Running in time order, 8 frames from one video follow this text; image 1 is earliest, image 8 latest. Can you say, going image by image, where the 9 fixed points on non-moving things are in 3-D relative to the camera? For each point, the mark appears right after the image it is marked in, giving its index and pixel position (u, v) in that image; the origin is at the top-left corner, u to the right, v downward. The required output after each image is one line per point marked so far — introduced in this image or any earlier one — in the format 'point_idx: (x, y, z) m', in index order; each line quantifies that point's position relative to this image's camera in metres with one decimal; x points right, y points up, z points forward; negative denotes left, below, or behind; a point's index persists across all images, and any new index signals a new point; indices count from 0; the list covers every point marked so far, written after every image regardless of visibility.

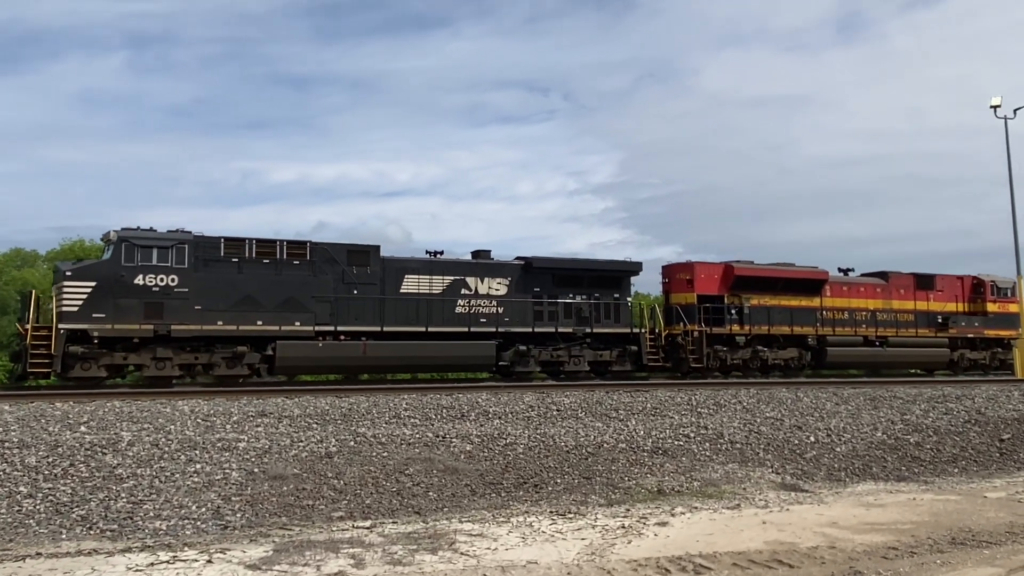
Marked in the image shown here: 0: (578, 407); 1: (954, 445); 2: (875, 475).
0: (+0.7, -1.3, +8.8) m
1: (+4.6, -1.6, +8.5) m
2: (+3.4, -1.7, +7.7) m
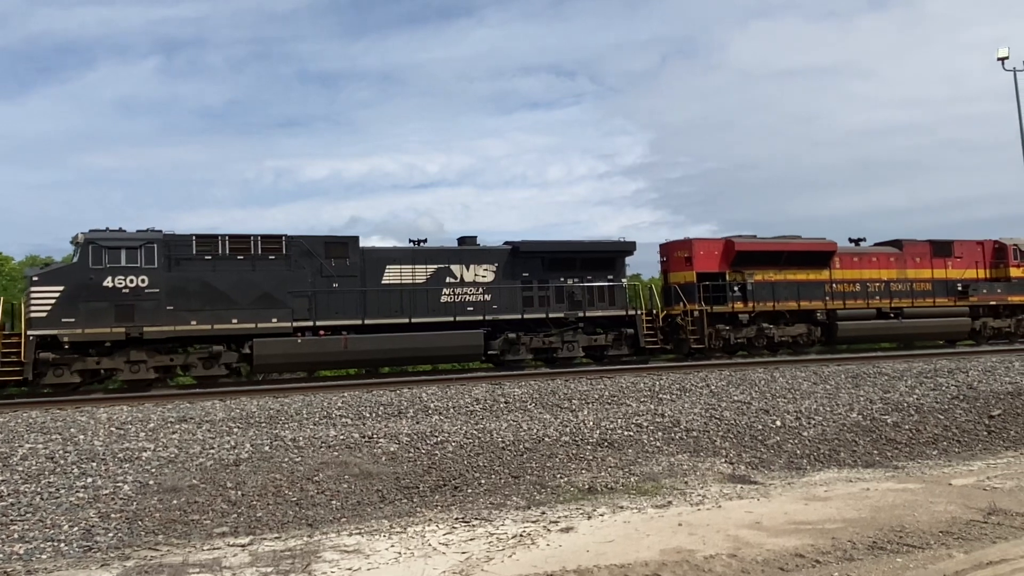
0: (+0.2, -1.1, +8.2) m
1: (+4.0, -1.3, +7.8) m
2: (+2.8, -1.5, +7.0) m
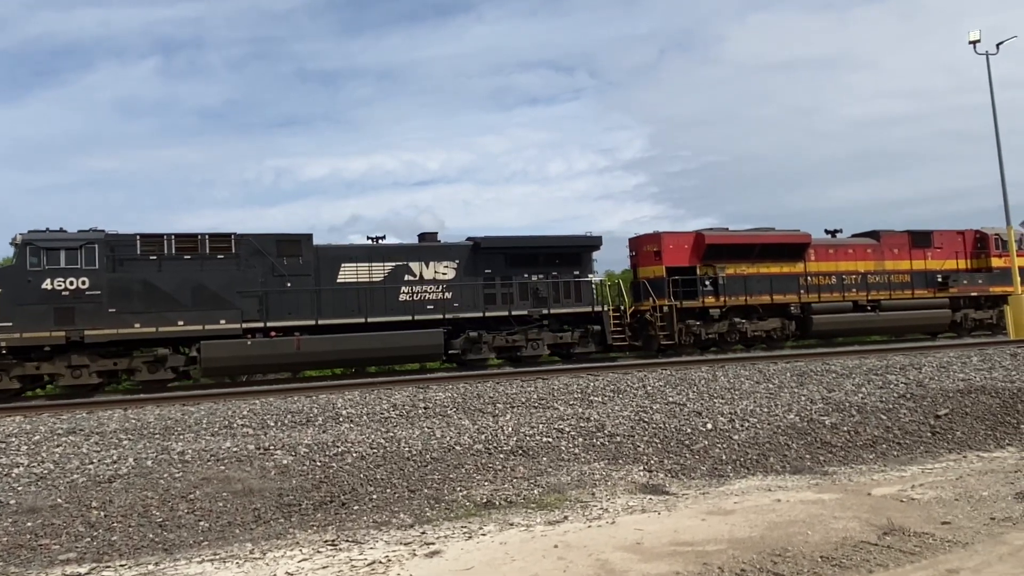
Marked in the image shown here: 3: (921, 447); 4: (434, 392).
0: (-0.6, -1.1, +7.8) m
1: (+3.3, -1.2, +7.3) m
2: (+2.0, -1.4, +6.5) m
3: (+3.5, -1.4, +7.0) m
4: (-0.8, -1.0, +8.2) m
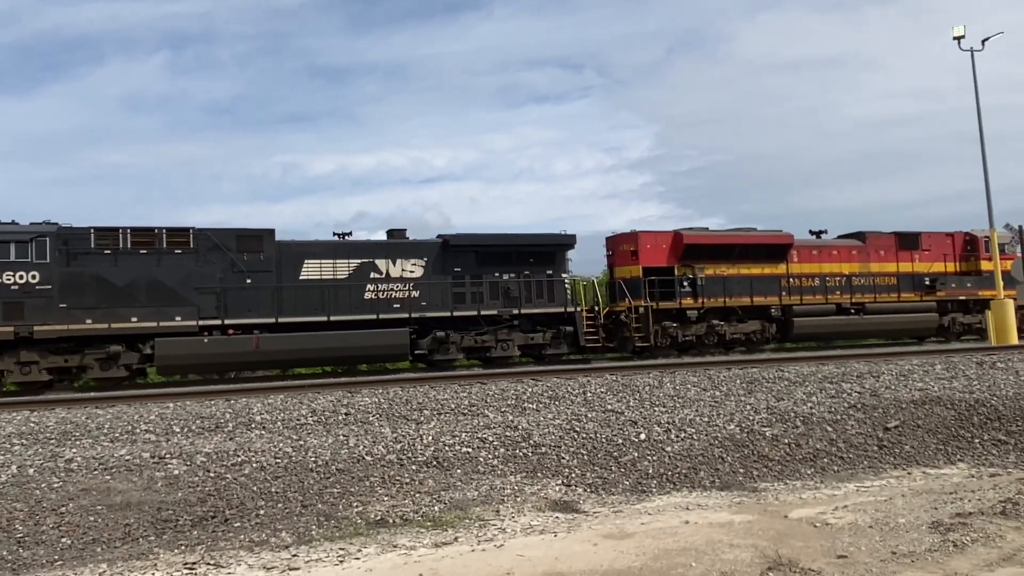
0: (-1.2, -1.1, +7.4) m
1: (+2.6, -1.3, +6.9) m
2: (+1.4, -1.4, +6.1) m
3: (+2.8, -1.4, +6.6) m
4: (-1.4, -1.0, +7.8) m
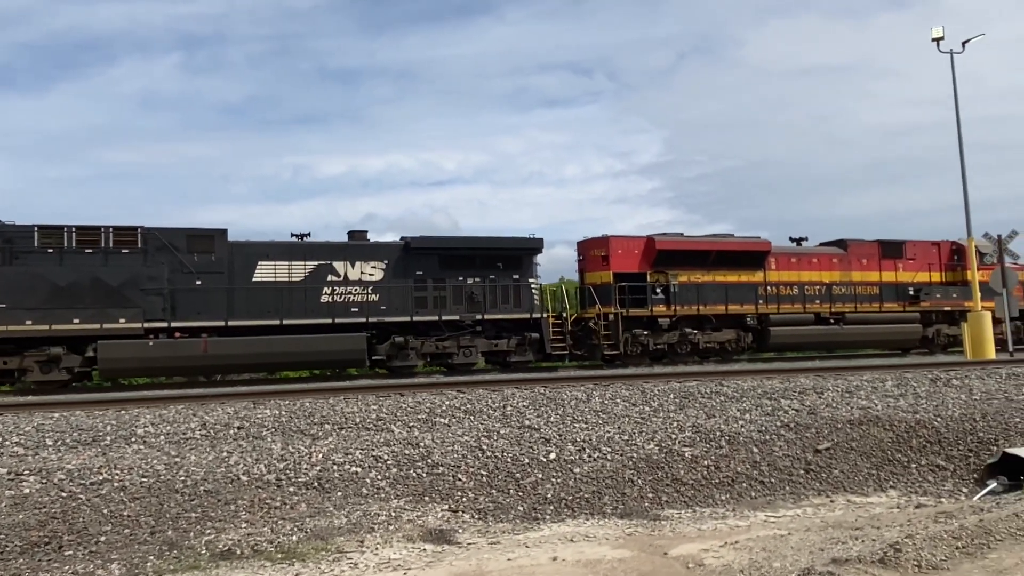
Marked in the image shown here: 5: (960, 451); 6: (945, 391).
0: (-2.0, -1.1, +6.9) m
1: (+1.8, -1.3, +6.4) m
2: (+0.6, -1.5, +5.6) m
3: (+2.0, -1.5, +6.1) m
4: (-2.2, -1.1, +7.3) m
5: (+3.5, -1.3, +6.5) m
6: (+4.2, -1.0, +8.0) m
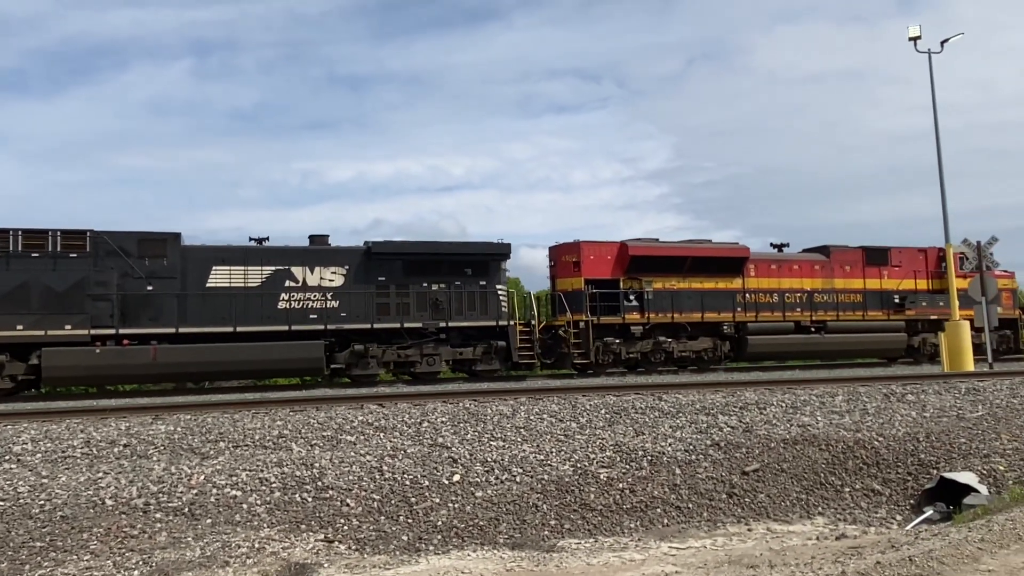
0: (-2.7, -1.2, +6.5) m
1: (+1.1, -1.4, +5.9) m
2: (-0.1, -1.6, +5.2) m
3: (+1.3, -1.5, +5.6) m
4: (-2.9, -1.1, +6.9) m
5: (+2.8, -1.4, +6.0) m
6: (+3.5, -1.1, +7.6) m
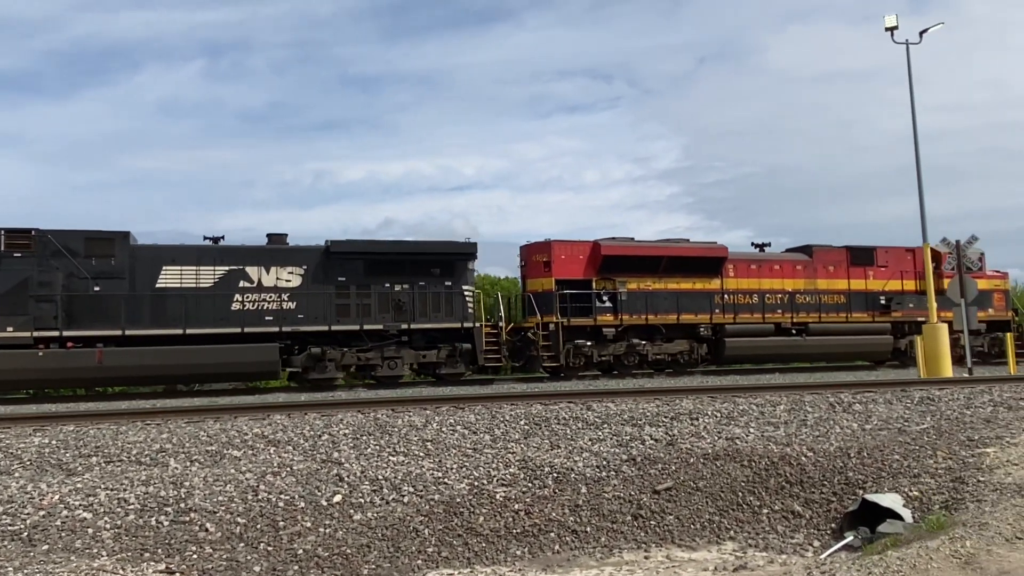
0: (-3.5, -1.2, +6.0) m
1: (+0.4, -1.4, +5.4) m
2: (-0.9, -1.6, +4.7) m
3: (+0.5, -1.6, +5.1) m
4: (-3.7, -1.1, +6.4) m
5: (+2.1, -1.4, +5.5) m
6: (+2.8, -1.1, +7.0) m
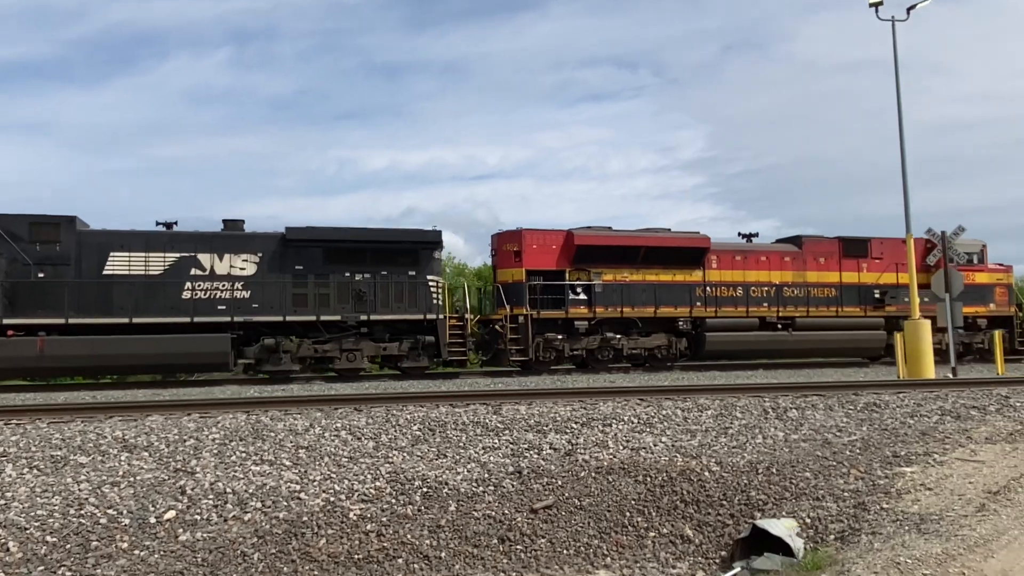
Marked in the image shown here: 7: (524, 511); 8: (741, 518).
0: (-4.3, -1.1, +5.5) m
1: (-0.5, -1.4, +4.9) m
2: (-1.8, -1.5, +4.1) m
3: (-0.3, -1.5, +4.5) m
4: (-4.5, -1.0, +5.9) m
5: (+1.2, -1.4, +4.9) m
6: (+2.0, -1.1, +6.4) m
7: (+0.1, -1.4, +5.0) m
8: (+1.3, -1.3, +4.8) m
